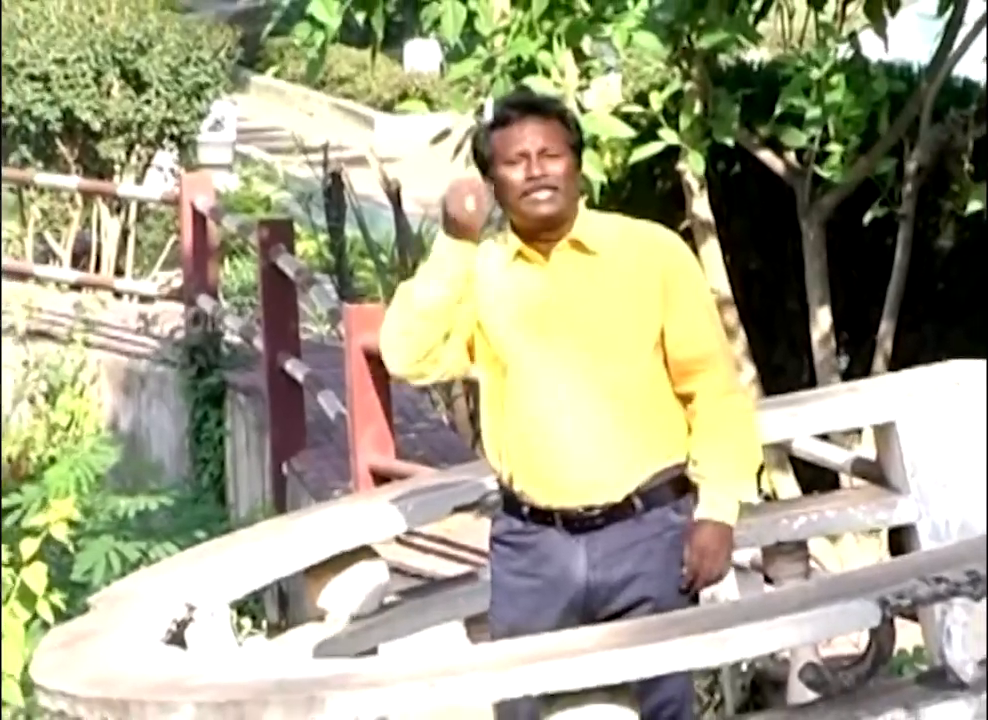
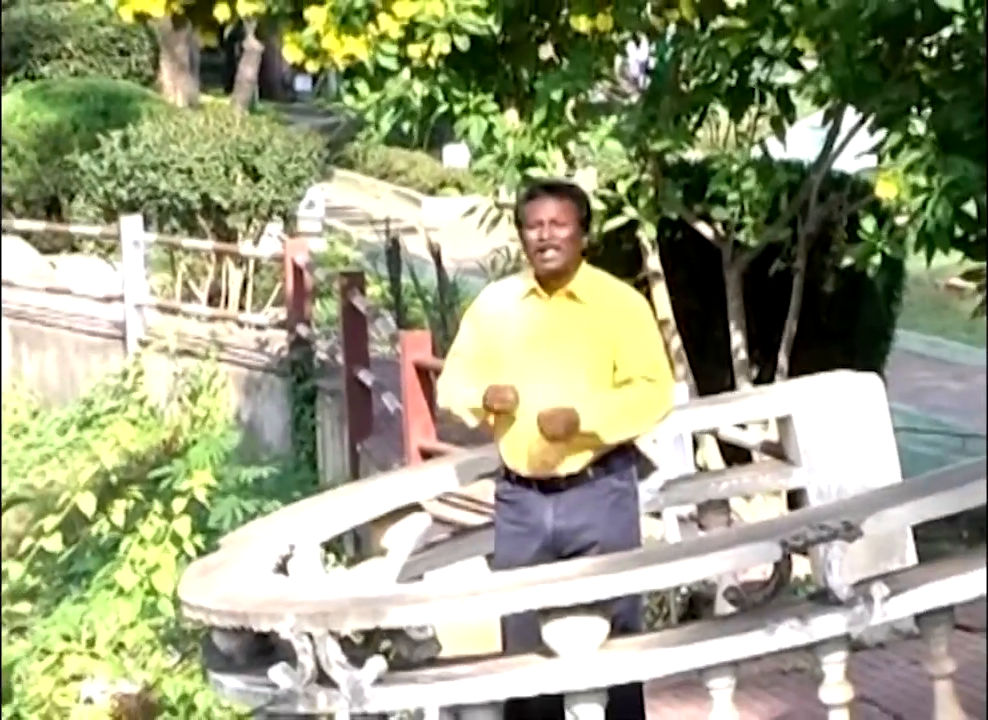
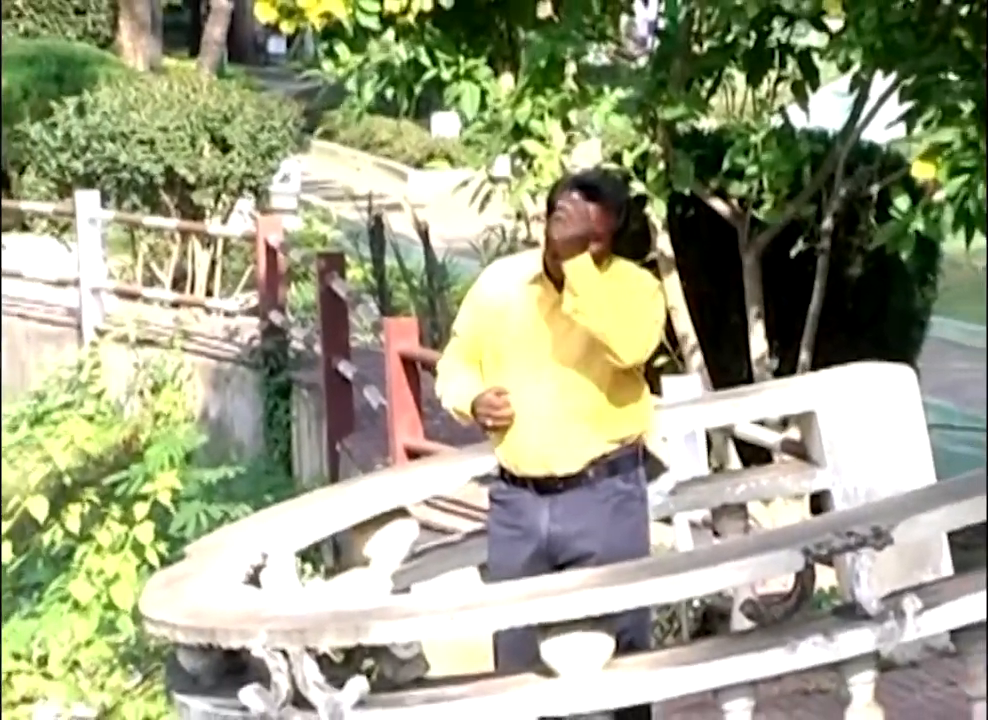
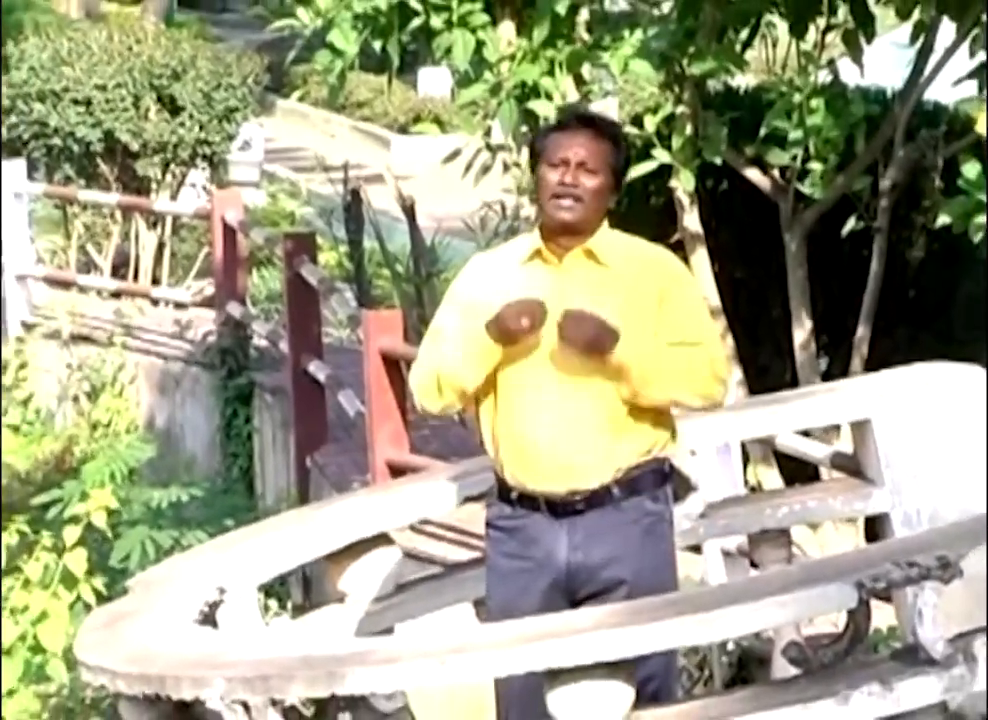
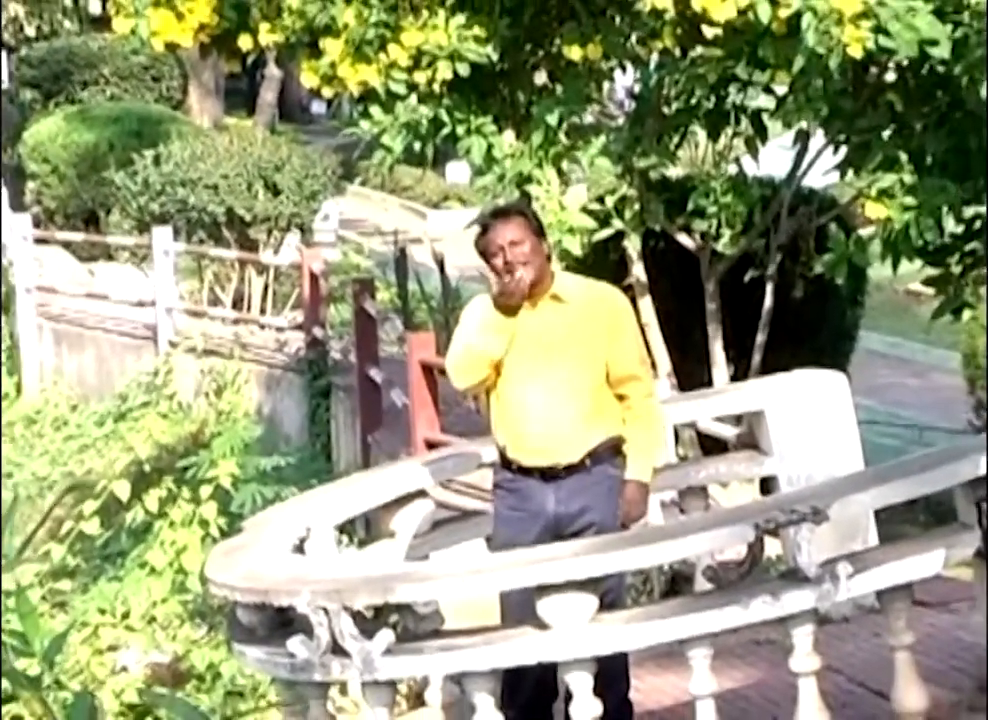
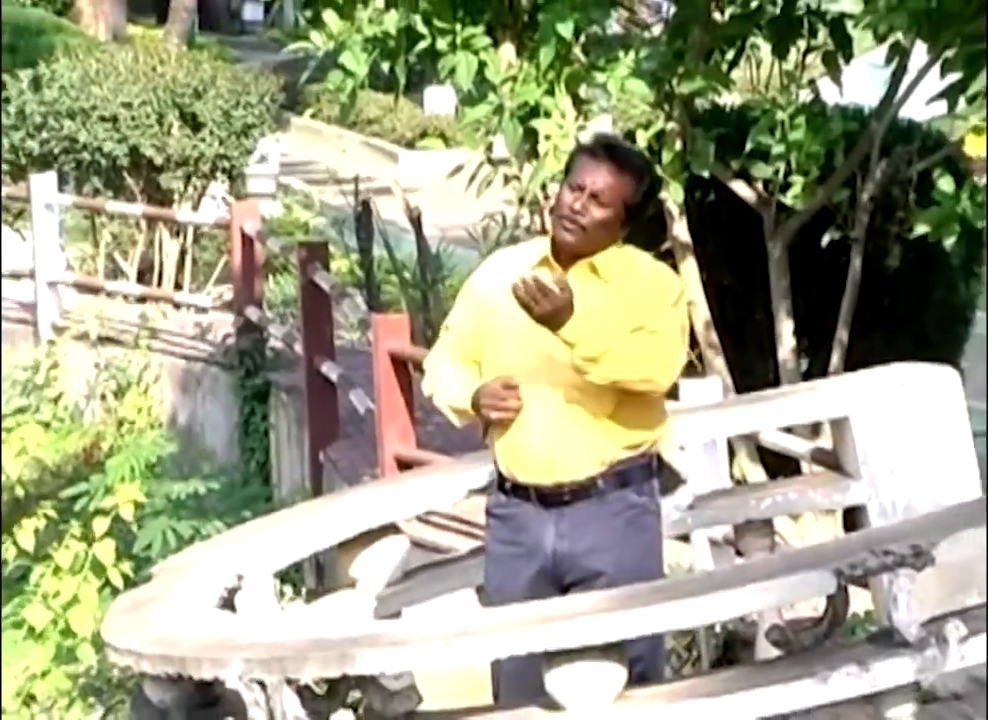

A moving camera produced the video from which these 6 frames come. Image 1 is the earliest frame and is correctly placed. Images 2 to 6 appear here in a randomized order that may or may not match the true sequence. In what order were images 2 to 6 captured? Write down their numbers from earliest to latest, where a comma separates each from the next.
4, 6, 3, 2, 5
